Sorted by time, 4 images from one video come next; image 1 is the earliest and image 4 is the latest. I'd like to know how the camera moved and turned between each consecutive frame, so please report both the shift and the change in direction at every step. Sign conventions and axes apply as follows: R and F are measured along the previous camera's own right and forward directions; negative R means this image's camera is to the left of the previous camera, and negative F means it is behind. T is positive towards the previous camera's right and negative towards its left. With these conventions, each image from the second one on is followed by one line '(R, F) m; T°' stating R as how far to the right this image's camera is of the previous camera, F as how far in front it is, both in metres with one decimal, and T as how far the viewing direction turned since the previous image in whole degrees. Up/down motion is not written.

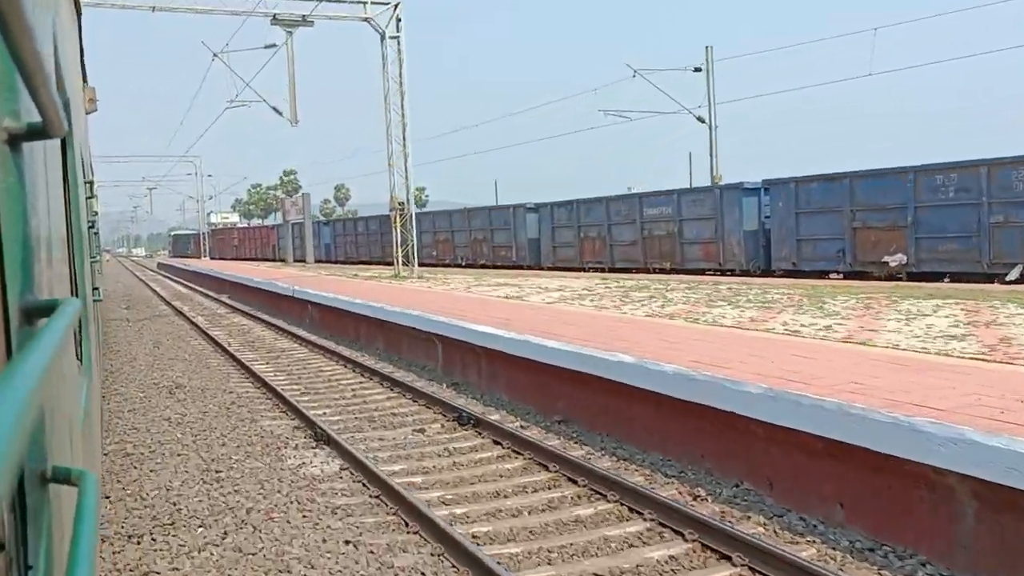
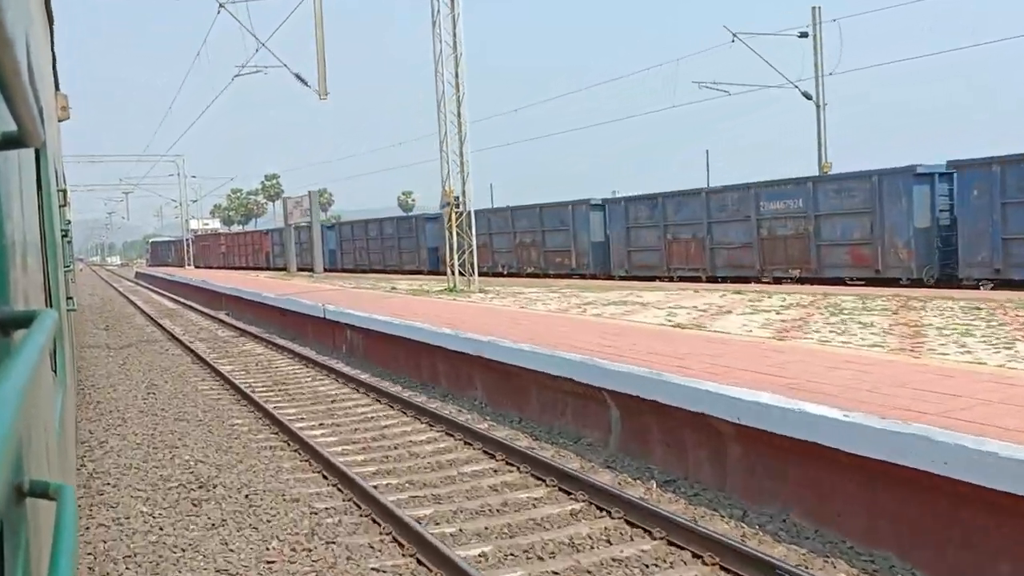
(-1.2, +2.7) m; +1°
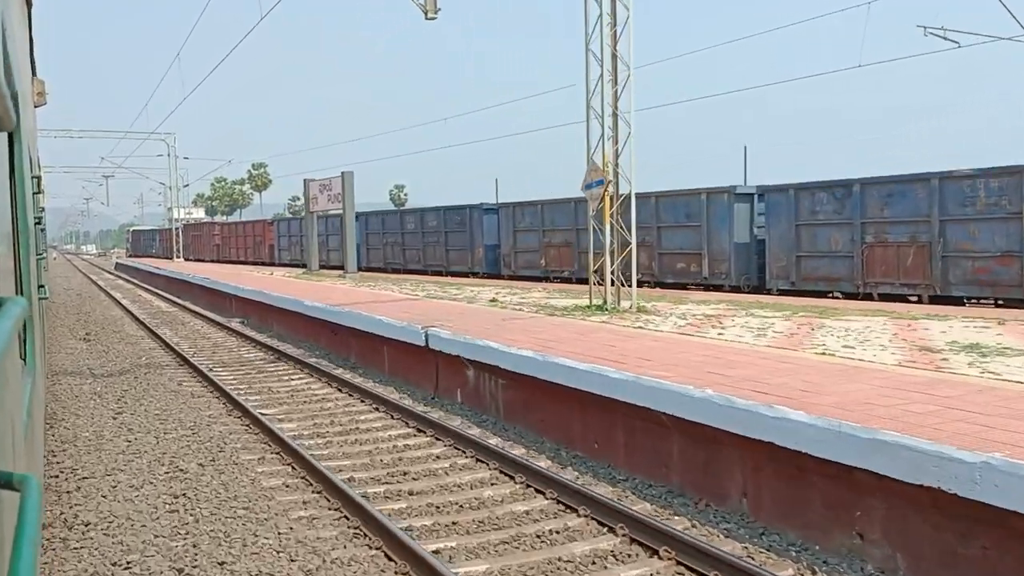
(-1.5, +3.3) m; +1°
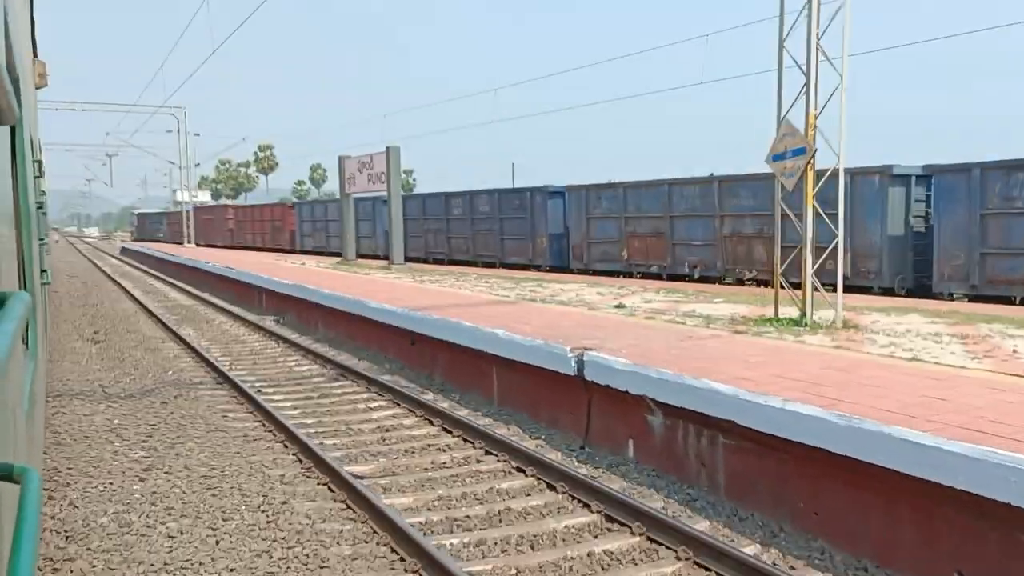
(-0.9, +1.9) m; 0°
